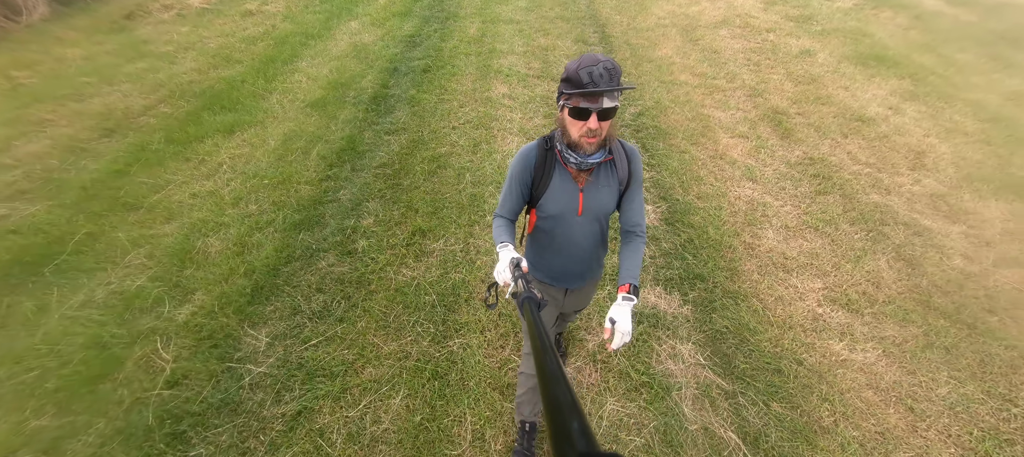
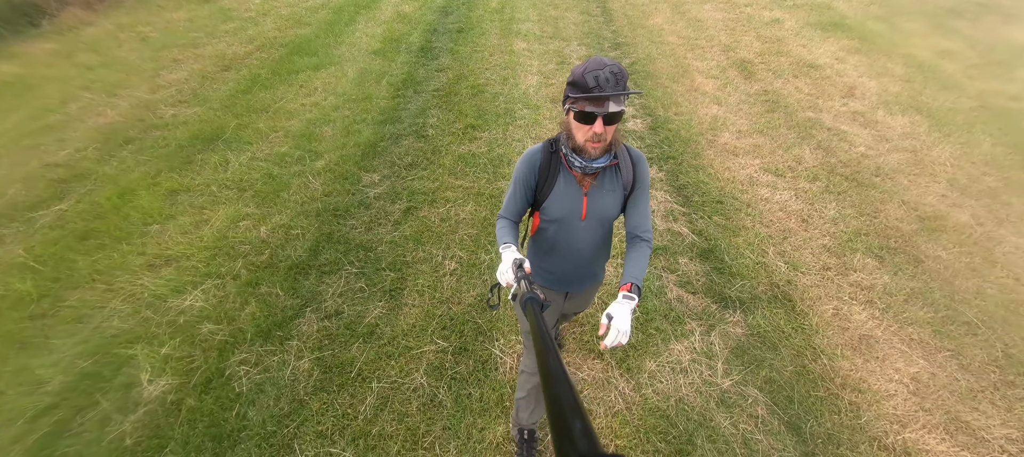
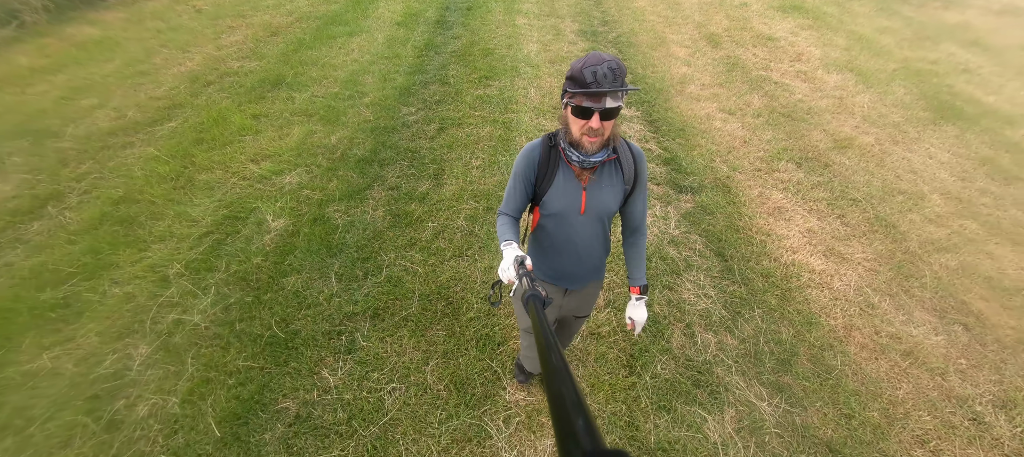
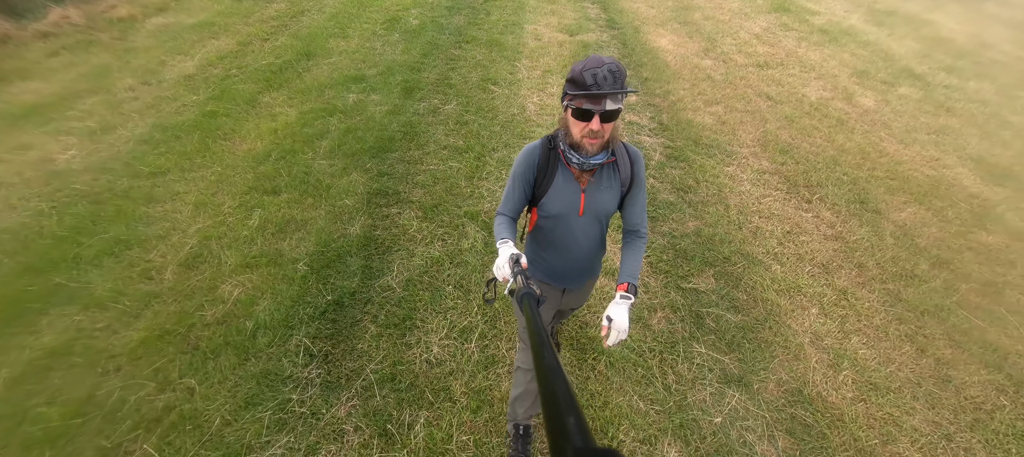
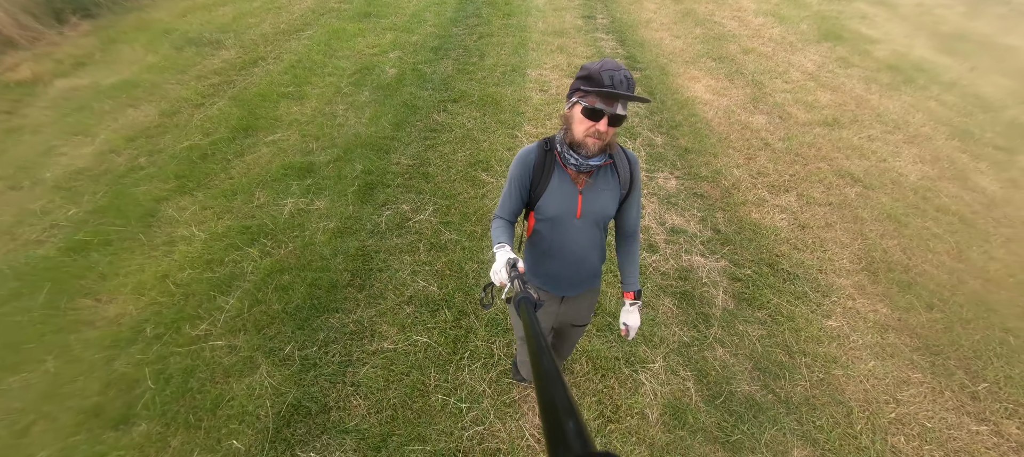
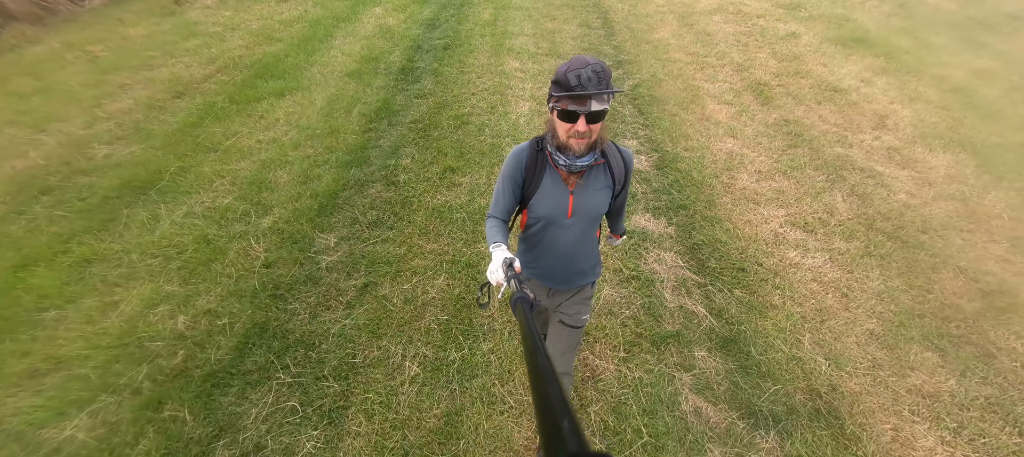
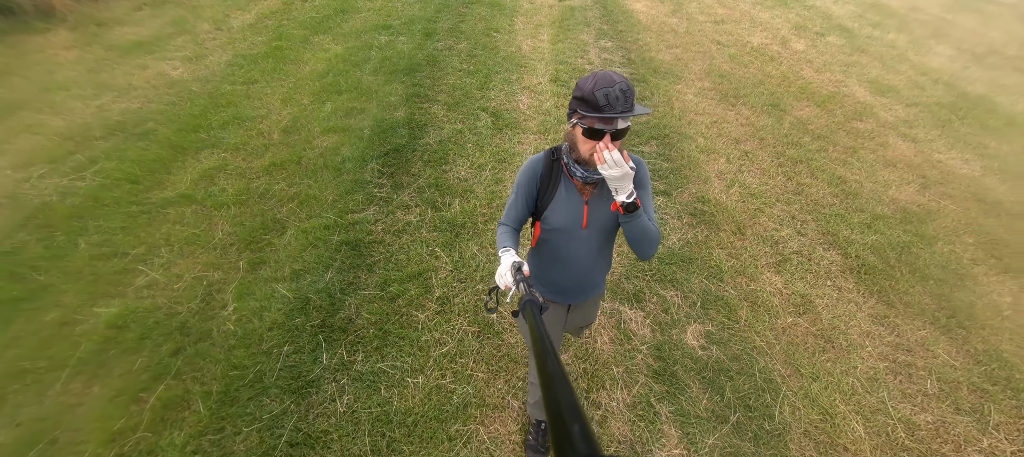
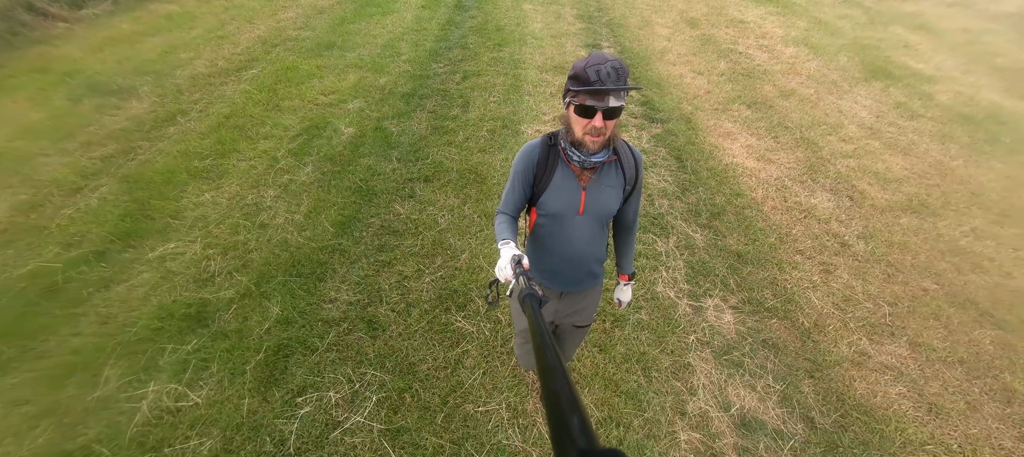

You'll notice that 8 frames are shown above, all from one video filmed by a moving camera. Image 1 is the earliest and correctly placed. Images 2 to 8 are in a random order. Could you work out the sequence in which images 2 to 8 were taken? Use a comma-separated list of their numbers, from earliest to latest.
6, 2, 3, 8, 5, 4, 7
